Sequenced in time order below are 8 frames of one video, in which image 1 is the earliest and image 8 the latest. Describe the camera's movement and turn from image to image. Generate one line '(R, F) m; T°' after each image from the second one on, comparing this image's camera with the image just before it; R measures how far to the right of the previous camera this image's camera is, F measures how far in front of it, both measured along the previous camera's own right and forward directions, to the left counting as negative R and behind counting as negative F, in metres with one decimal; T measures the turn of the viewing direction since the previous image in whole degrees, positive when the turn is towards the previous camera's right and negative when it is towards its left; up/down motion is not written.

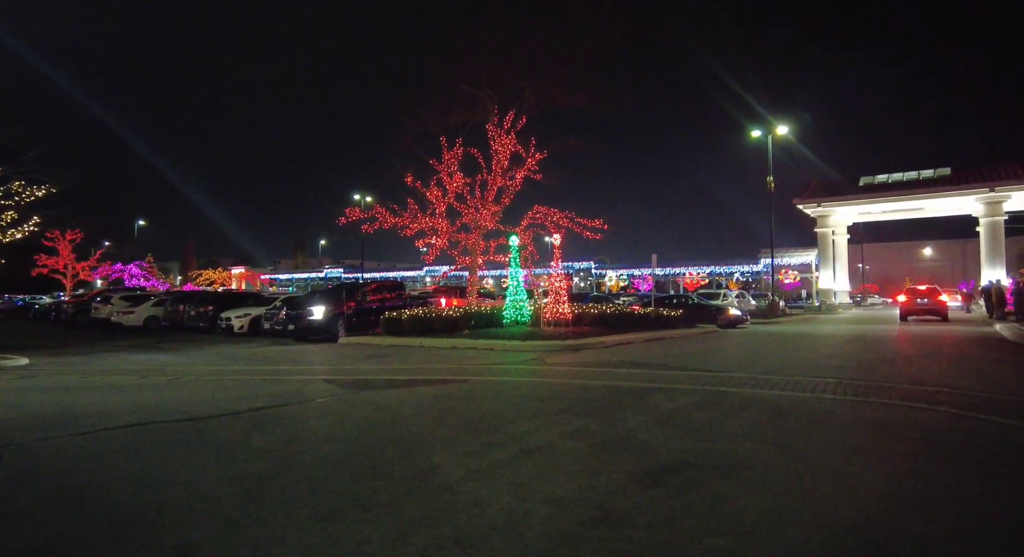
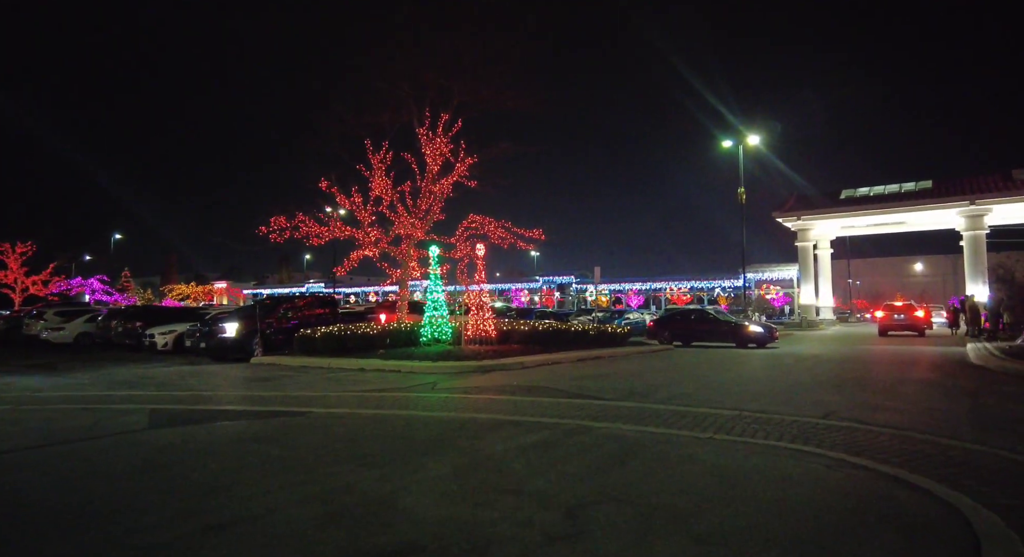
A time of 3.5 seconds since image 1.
(+2.4, +1.5) m; 0°
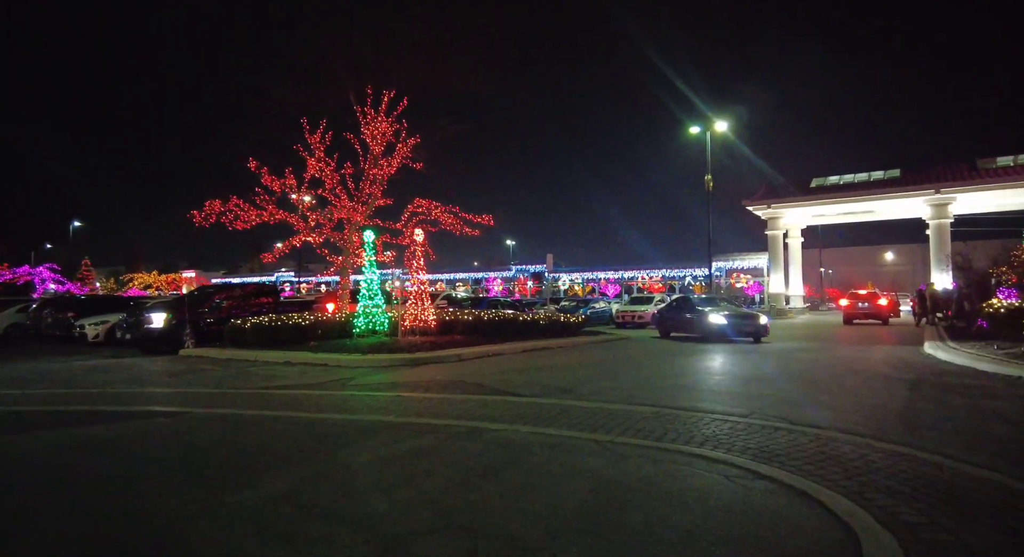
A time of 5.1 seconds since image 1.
(+1.2, +0.9) m; +2°
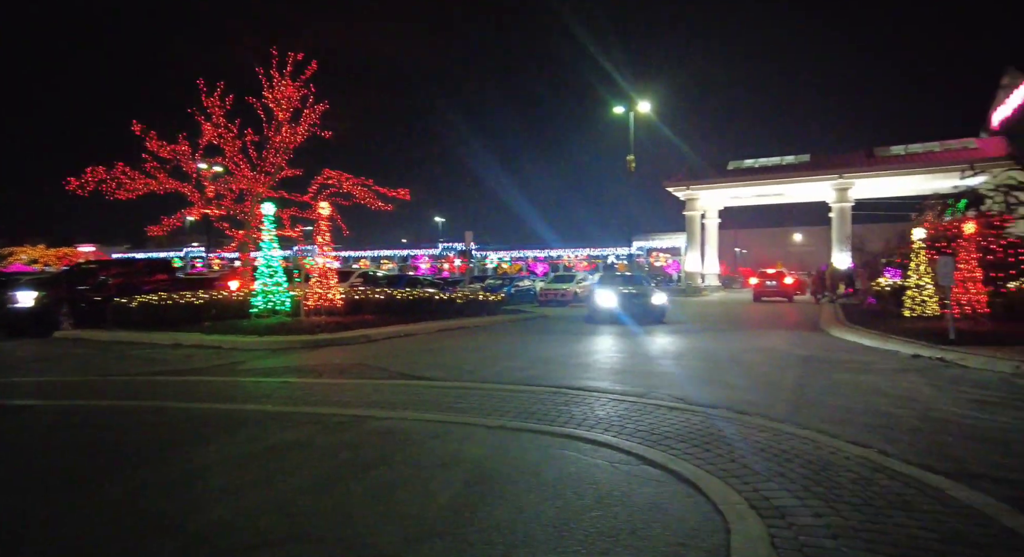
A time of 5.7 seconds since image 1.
(+0.5, +0.4) m; +7°
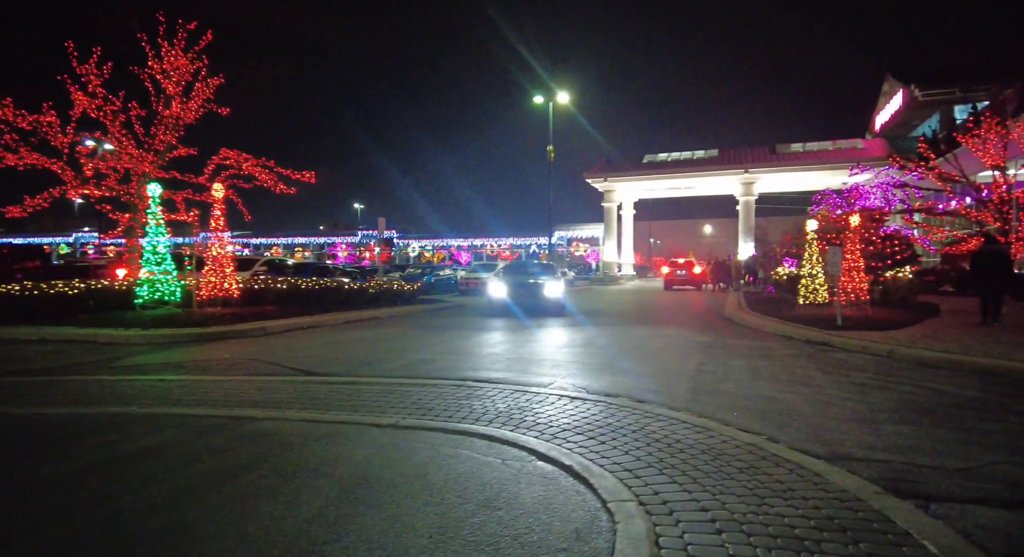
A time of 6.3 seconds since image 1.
(+0.3, +0.3) m; +7°
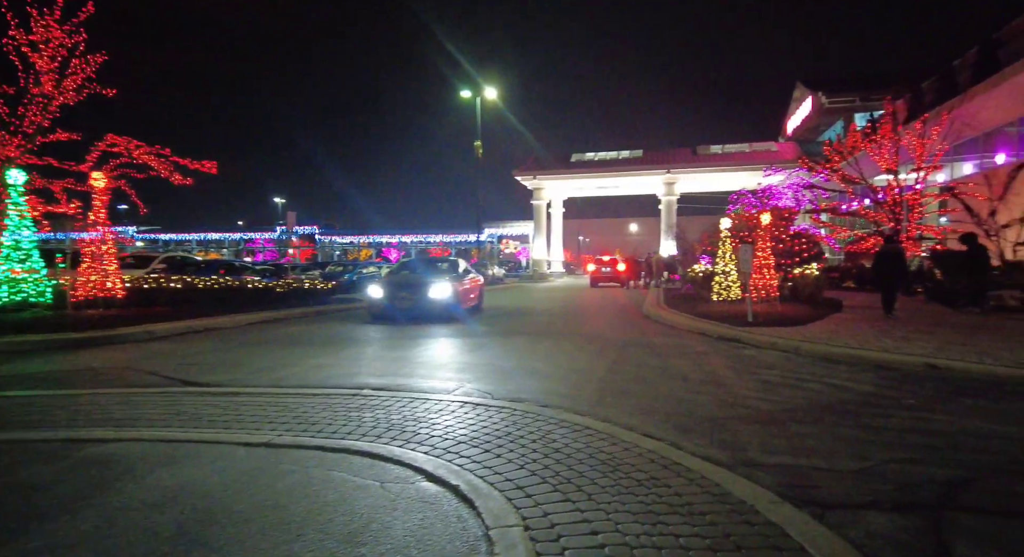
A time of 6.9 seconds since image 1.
(+0.4, +0.5) m; +7°
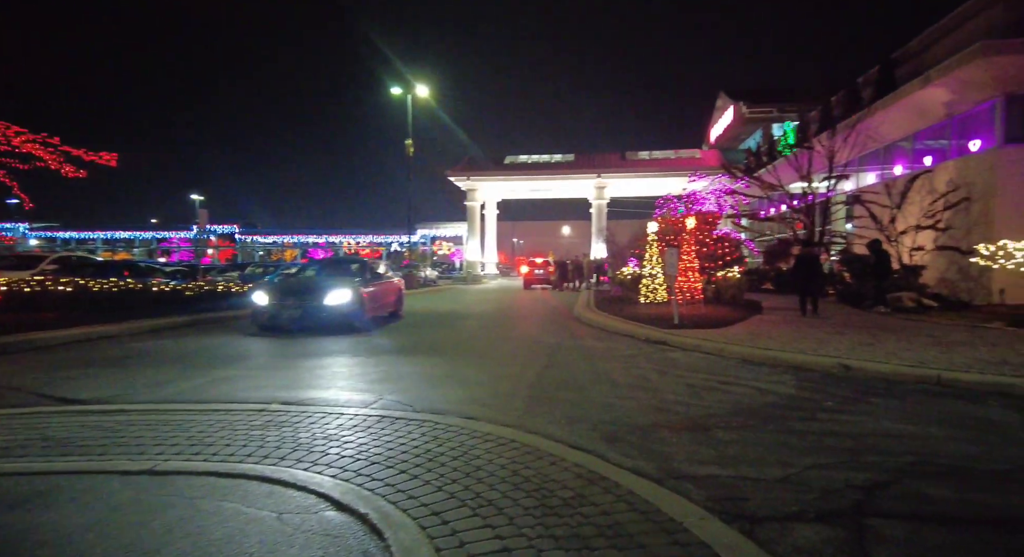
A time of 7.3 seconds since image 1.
(+0.1, +0.3) m; +6°
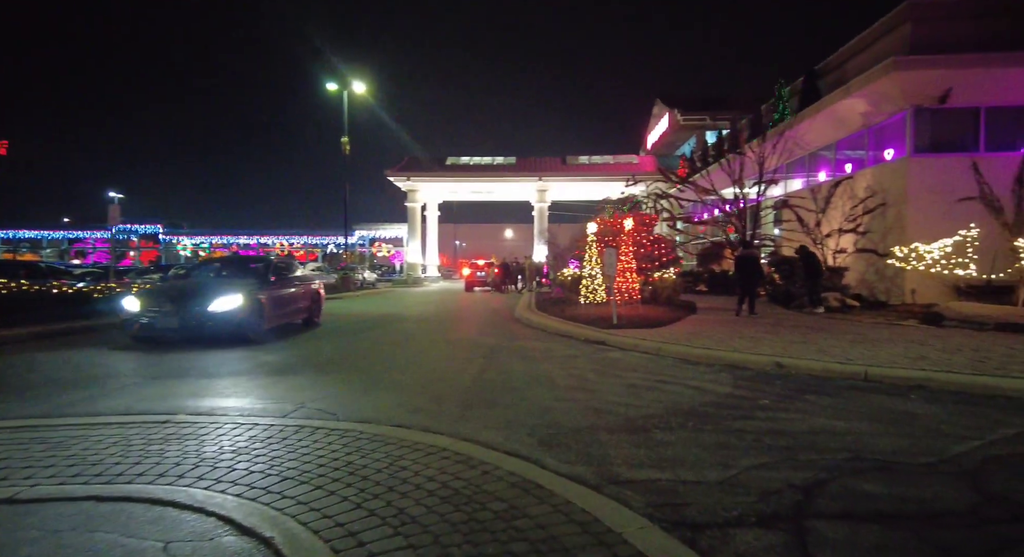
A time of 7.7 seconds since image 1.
(+0.1, +0.3) m; +6°
